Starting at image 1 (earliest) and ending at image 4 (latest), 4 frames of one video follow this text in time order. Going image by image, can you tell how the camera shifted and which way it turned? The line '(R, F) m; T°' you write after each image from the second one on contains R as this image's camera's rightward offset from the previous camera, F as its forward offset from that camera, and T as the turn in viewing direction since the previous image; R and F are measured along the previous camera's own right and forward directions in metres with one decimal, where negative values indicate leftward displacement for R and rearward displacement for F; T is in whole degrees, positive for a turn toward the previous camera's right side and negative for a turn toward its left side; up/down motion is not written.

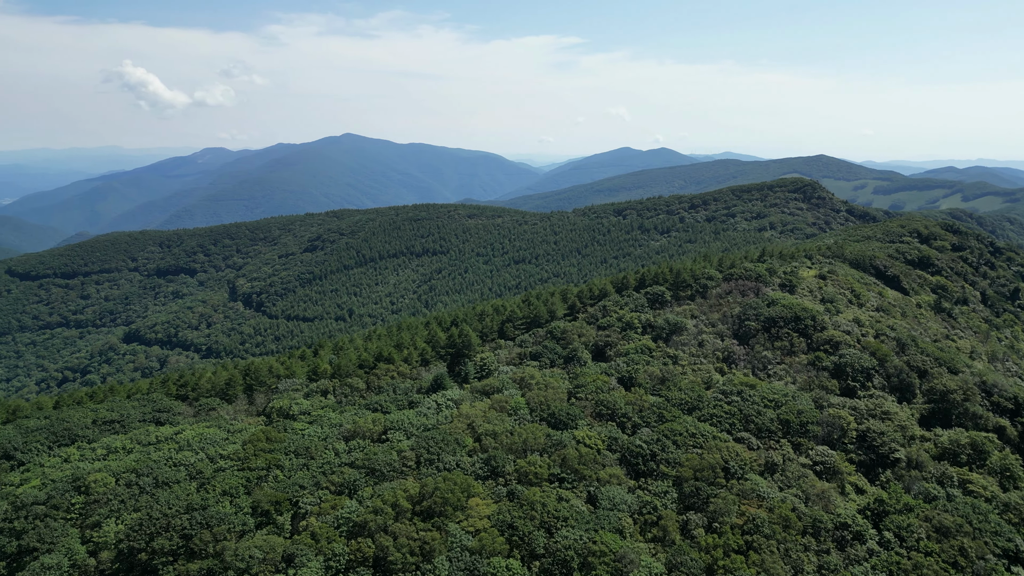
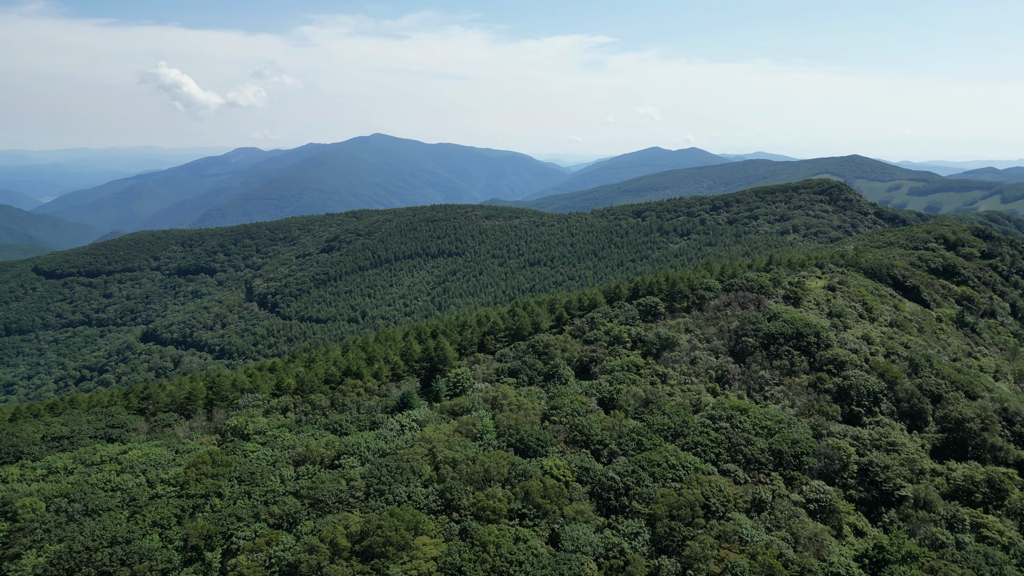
(+3.5, +3.8) m; -2°
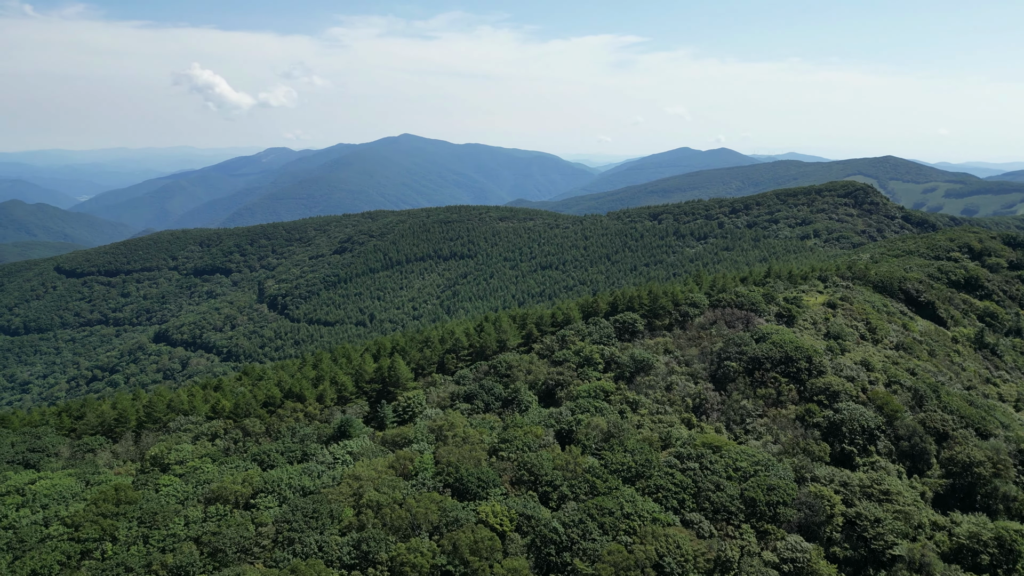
(+4.4, +4.8) m; -2°
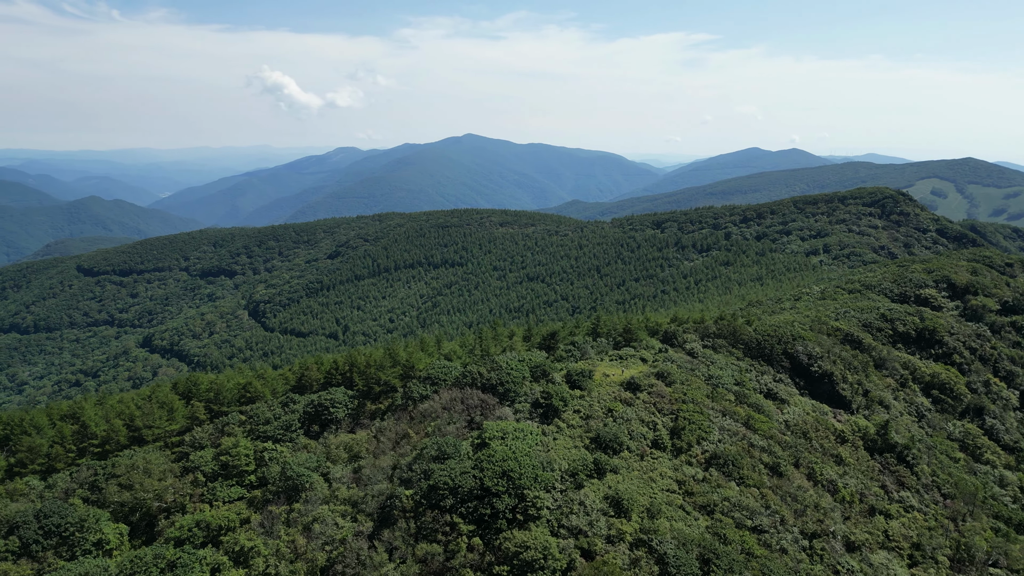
(+20.0, +16.8) m; -5°
